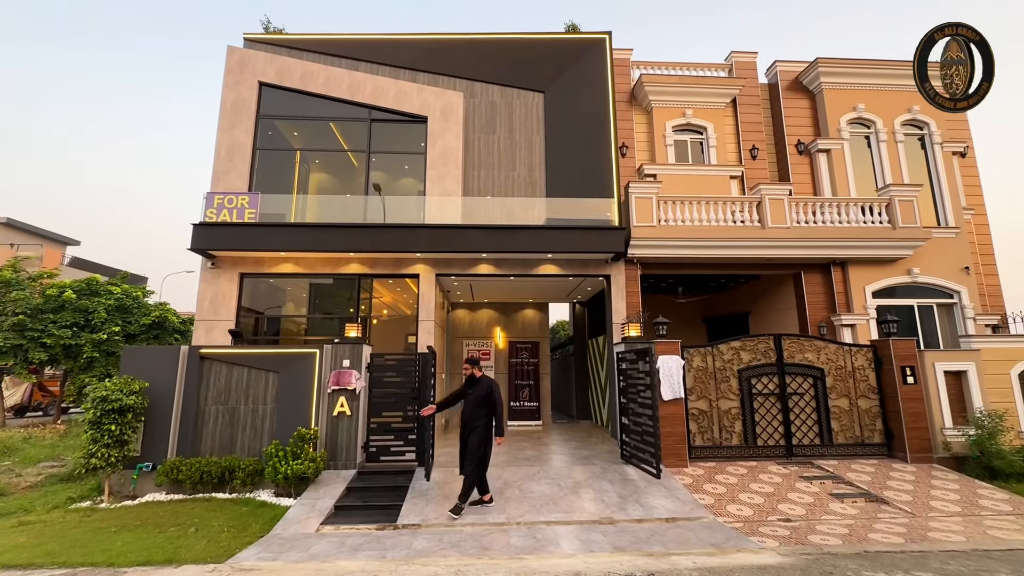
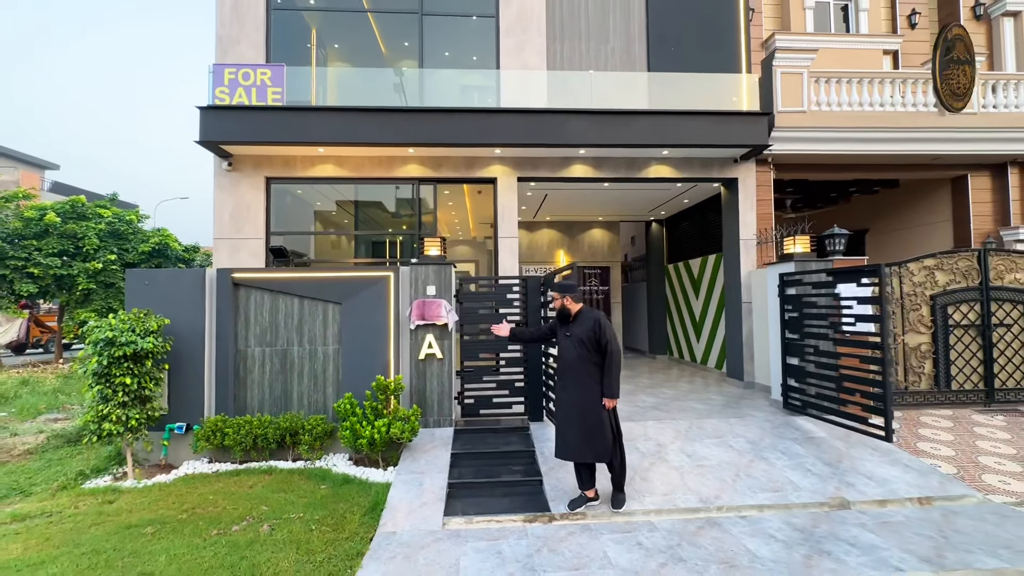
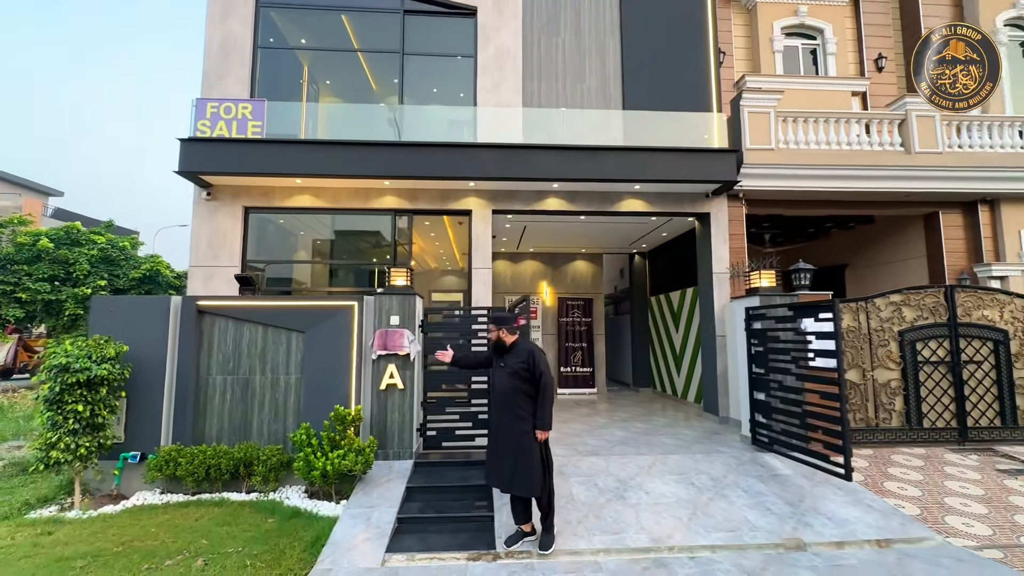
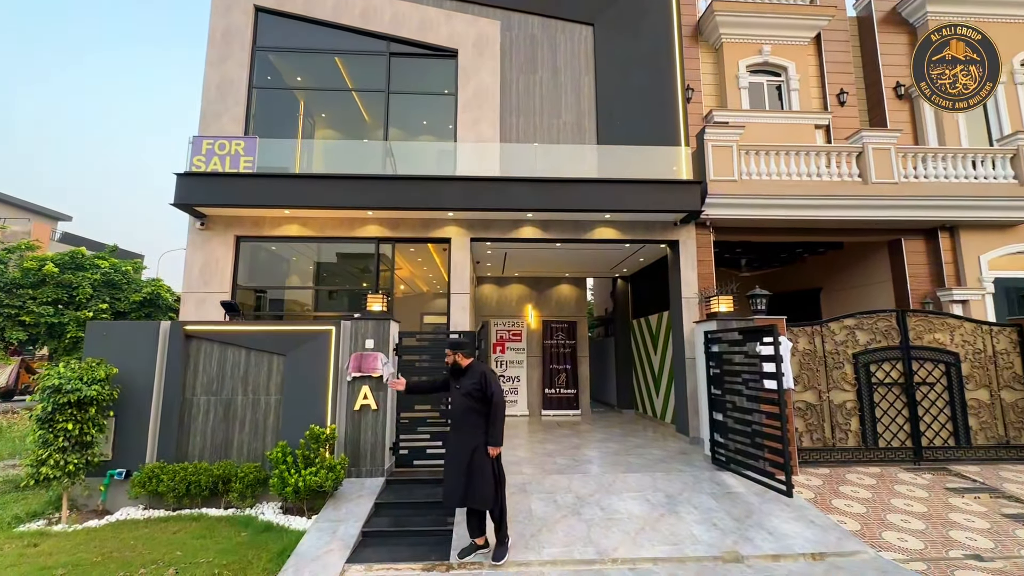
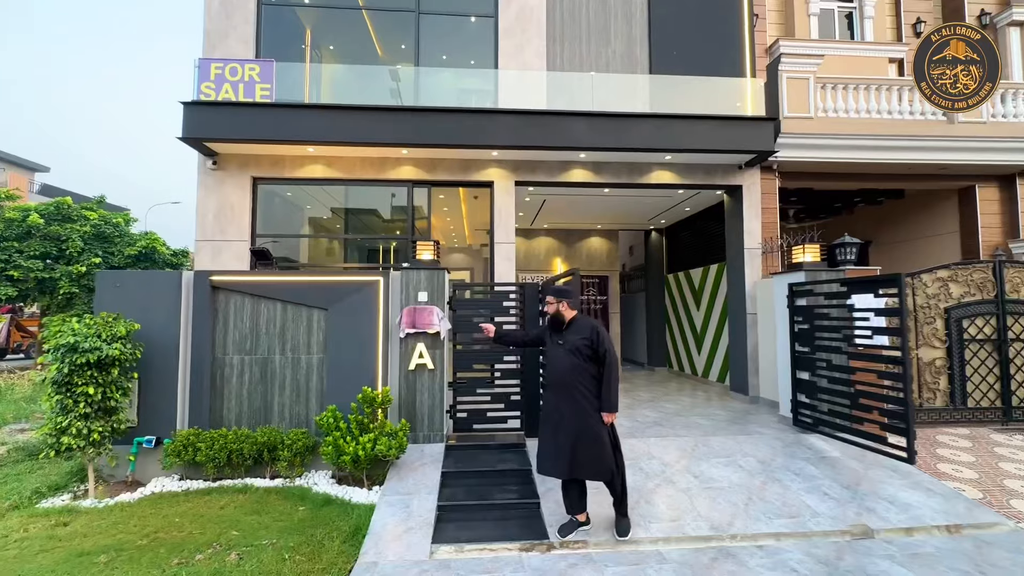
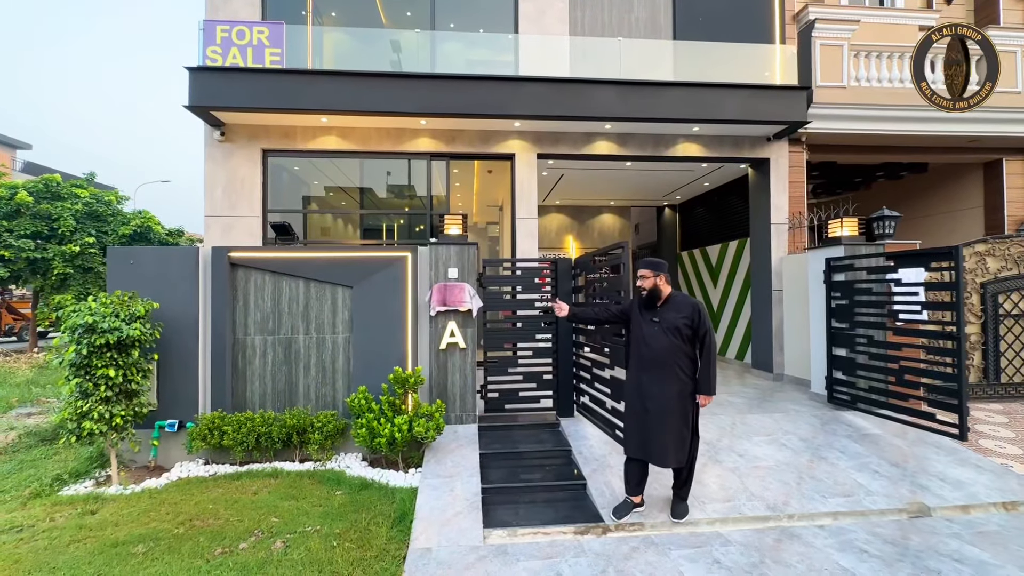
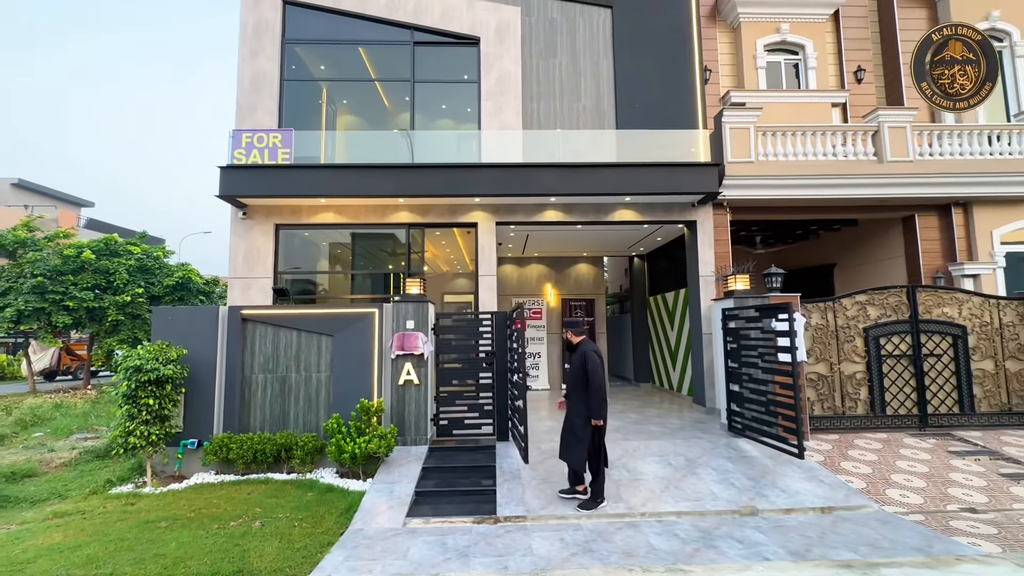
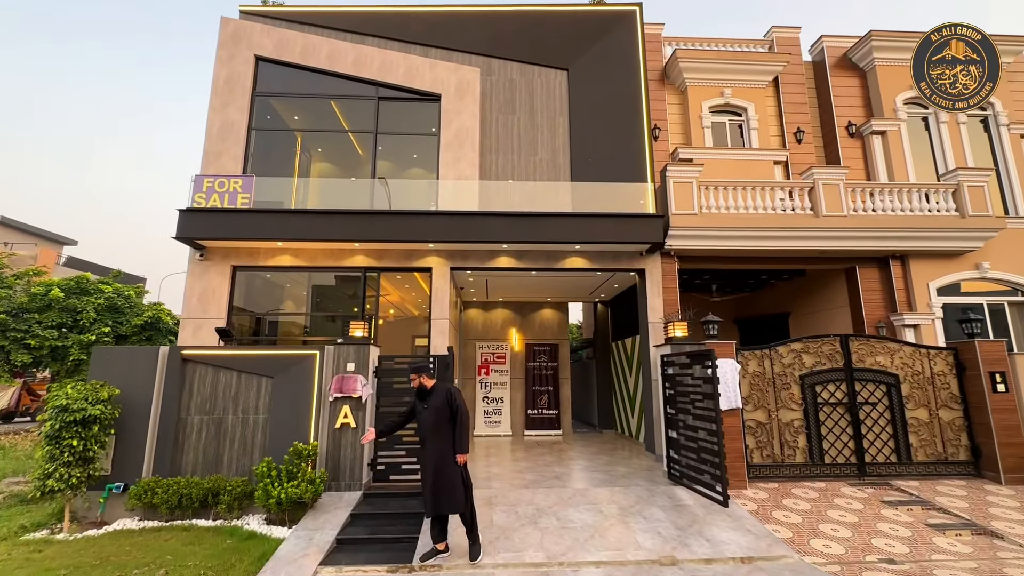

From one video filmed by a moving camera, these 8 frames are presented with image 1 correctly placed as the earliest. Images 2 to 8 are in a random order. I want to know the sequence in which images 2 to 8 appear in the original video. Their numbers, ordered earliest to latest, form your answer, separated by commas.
8, 4, 3, 5, 6, 2, 7
